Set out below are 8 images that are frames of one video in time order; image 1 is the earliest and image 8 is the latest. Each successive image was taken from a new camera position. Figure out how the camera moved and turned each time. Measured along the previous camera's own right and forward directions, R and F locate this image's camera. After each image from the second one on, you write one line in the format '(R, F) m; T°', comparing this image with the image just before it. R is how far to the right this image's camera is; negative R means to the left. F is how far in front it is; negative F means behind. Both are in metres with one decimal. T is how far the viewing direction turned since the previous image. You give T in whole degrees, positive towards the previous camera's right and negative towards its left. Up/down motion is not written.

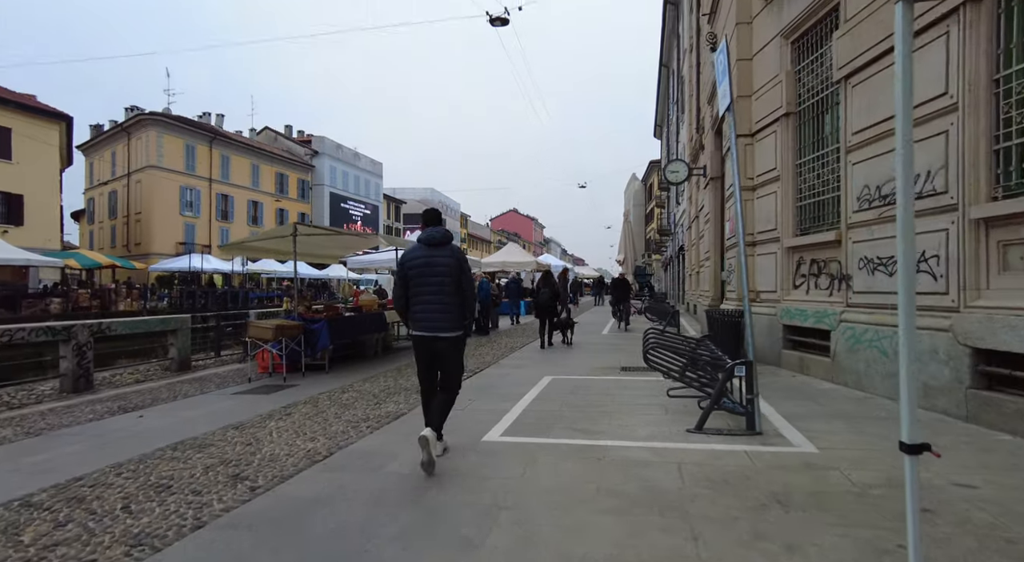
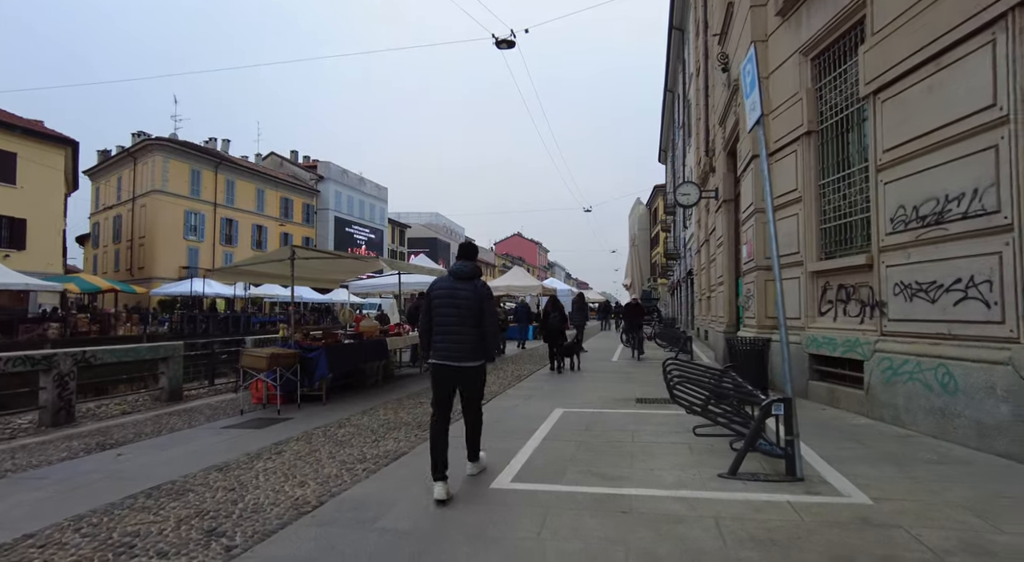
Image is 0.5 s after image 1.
(-0.1, +0.4) m; 0°
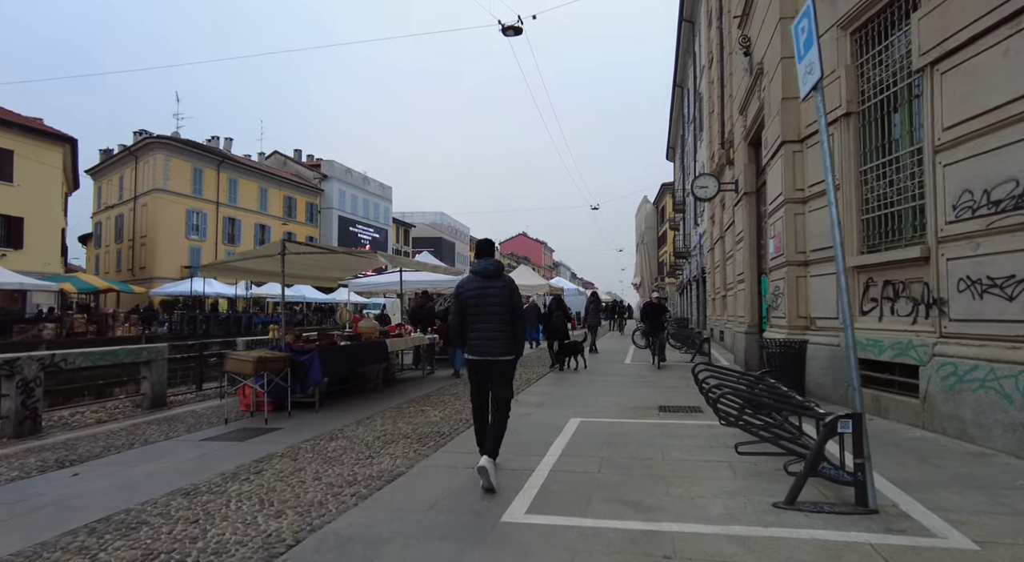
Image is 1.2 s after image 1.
(-0.1, +0.7) m; 0°
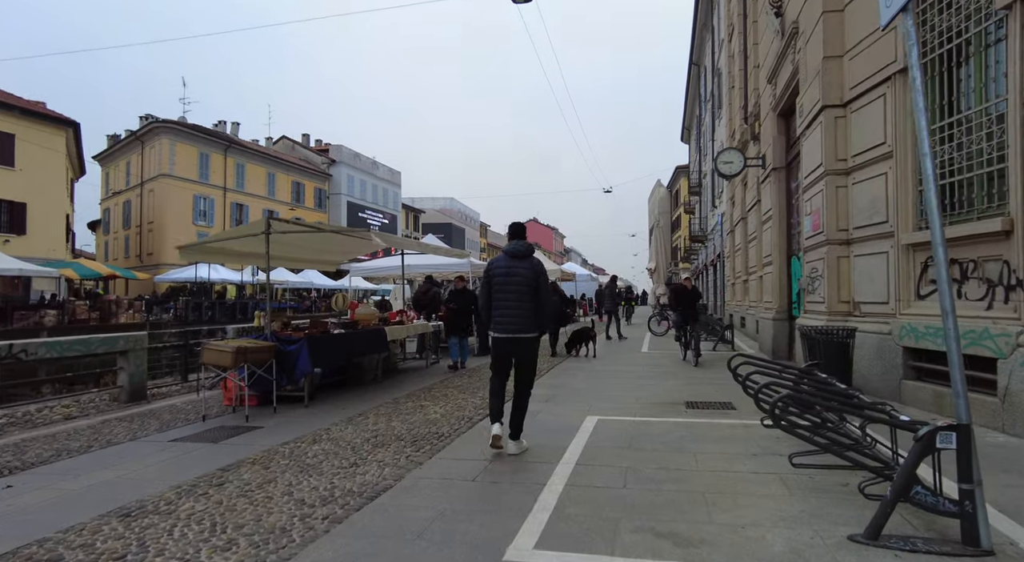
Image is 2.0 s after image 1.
(0.0, +0.8) m; -1°
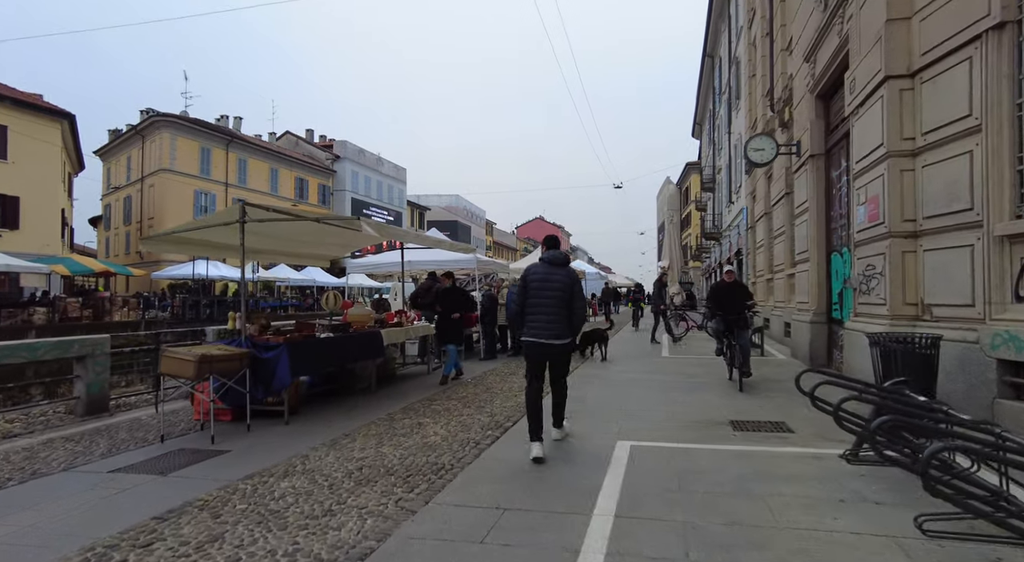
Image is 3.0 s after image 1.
(-0.1, +1.0) m; -1°
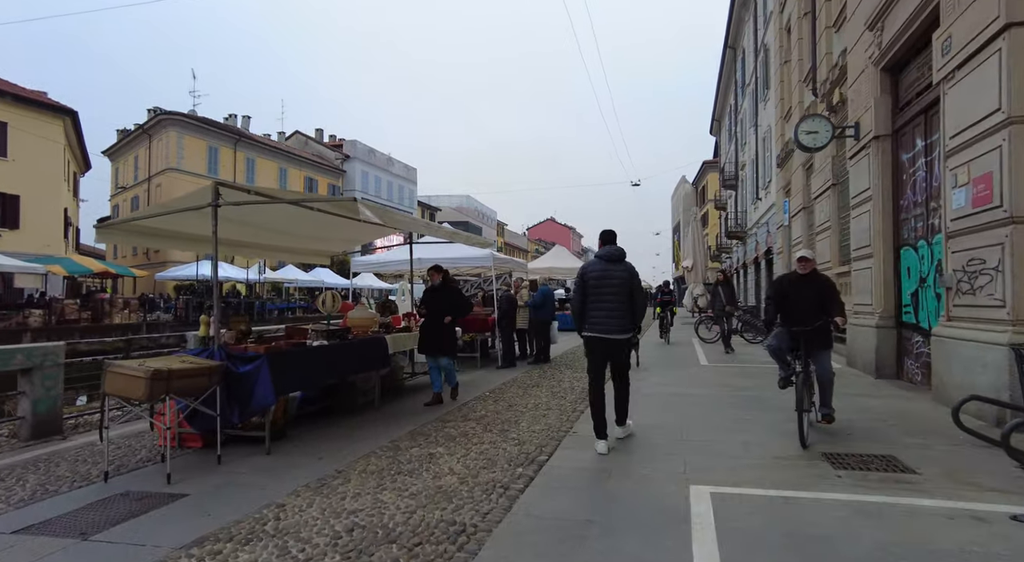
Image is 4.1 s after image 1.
(-0.2, +1.2) m; -1°
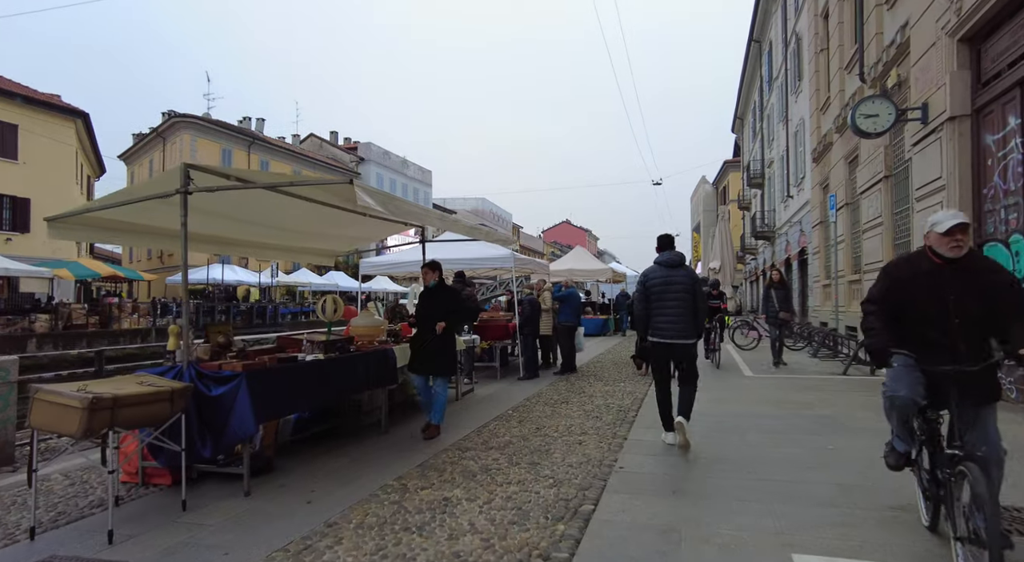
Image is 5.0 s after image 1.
(-0.1, +1.0) m; -2°
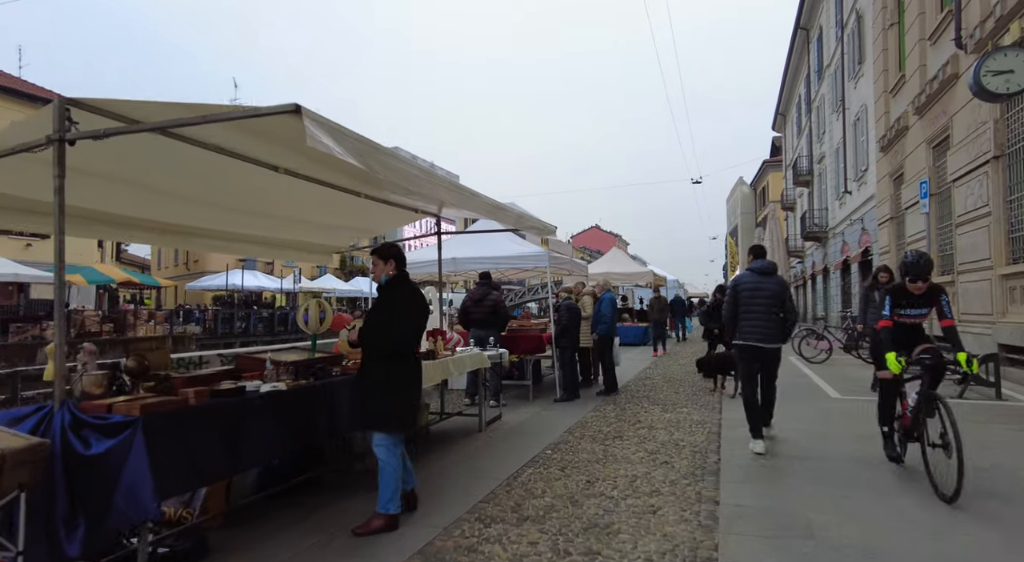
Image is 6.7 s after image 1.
(-0.1, +1.6) m; -3°
